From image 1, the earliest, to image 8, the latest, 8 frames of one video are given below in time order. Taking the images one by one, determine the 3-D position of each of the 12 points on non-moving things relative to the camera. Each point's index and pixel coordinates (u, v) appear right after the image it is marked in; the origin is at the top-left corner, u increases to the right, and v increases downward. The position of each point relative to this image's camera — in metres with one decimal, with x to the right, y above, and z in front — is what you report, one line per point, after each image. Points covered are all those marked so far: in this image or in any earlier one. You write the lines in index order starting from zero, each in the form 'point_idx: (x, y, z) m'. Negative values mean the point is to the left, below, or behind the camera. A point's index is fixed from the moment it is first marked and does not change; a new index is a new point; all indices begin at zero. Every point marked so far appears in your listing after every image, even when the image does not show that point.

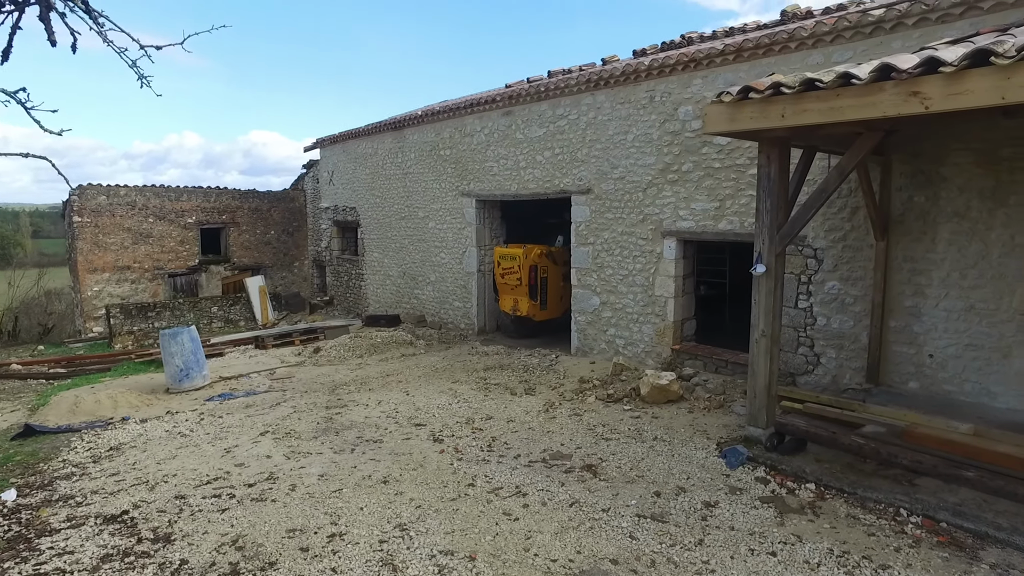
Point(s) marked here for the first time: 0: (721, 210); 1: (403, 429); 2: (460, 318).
0: (+2.1, +0.8, +6.2) m
1: (-0.8, -1.1, +4.8) m
2: (-0.9, -0.5, +10.1) m
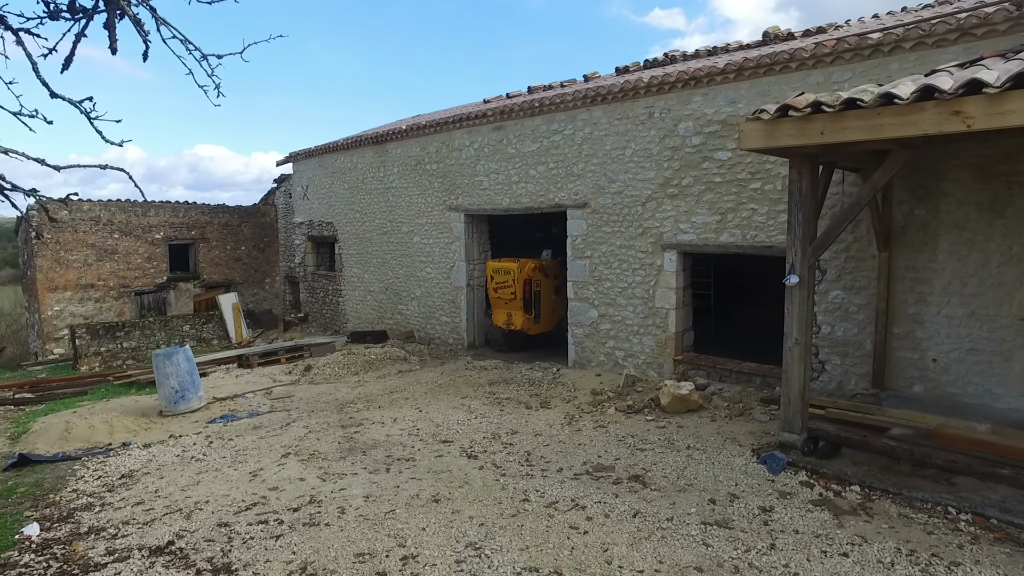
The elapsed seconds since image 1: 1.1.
0: (+2.2, +0.7, +6.4) m
1: (-0.6, -1.2, +4.7) m
2: (-1.1, -0.8, +10.0) m
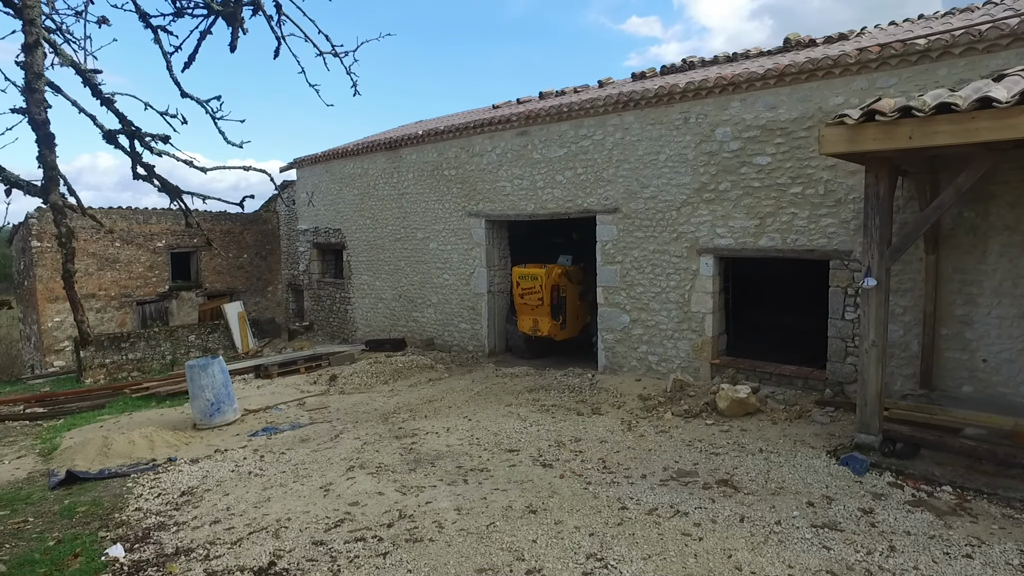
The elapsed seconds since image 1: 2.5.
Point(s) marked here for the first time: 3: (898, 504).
0: (+2.7, +0.6, +6.4) m
1: (-0.1, -1.3, +4.6) m
2: (-0.7, -0.9, +9.9) m
3: (+2.2, -1.2, +3.5) m
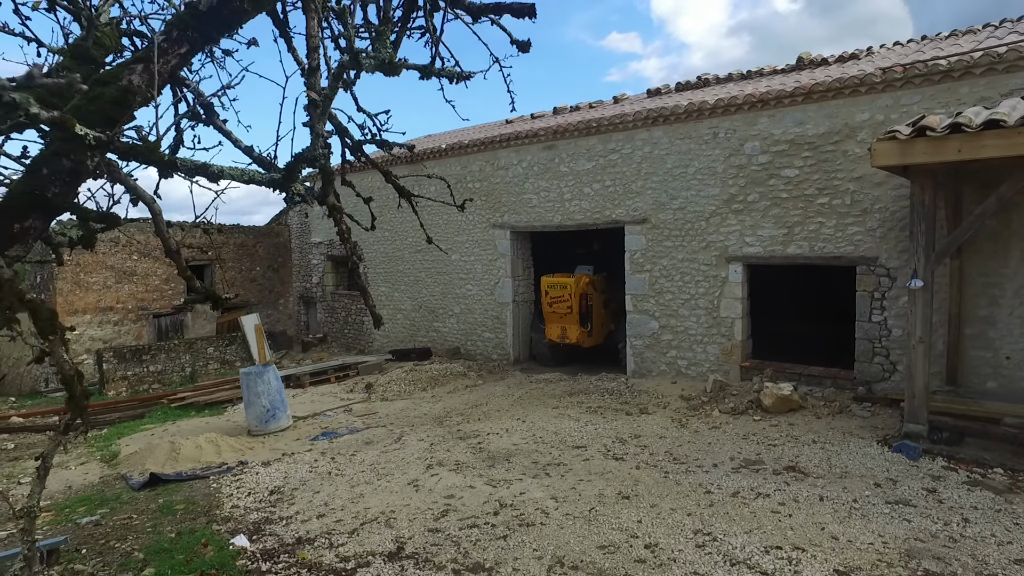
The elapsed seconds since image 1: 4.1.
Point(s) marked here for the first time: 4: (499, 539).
0: (+3.1, +0.6, +6.8) m
1: (+0.5, -1.3, +4.9) m
2: (-0.4, -1.0, +10.2) m
3: (+2.8, -1.2, +3.8) m
4: (-0.1, -1.4, +3.3) m
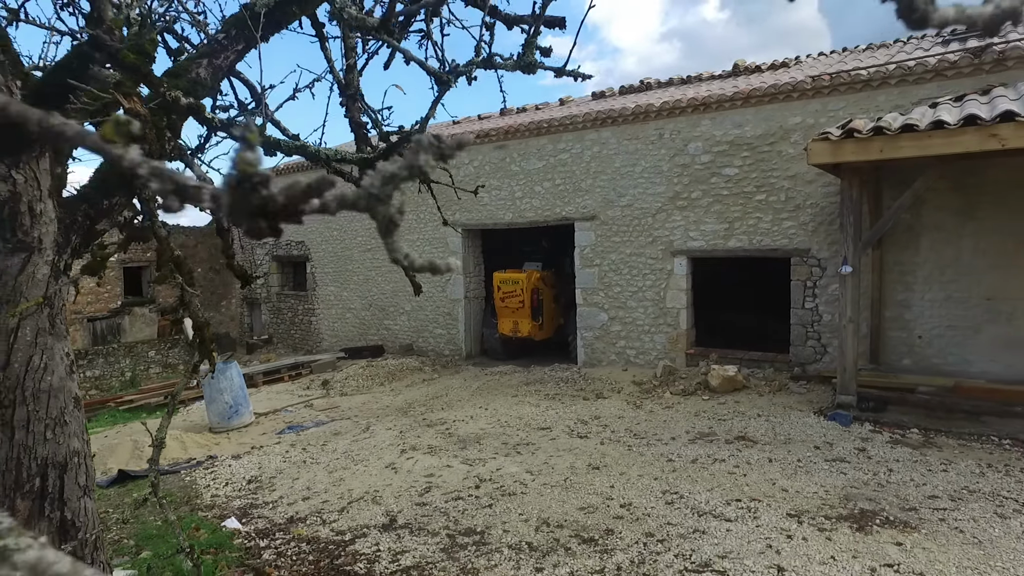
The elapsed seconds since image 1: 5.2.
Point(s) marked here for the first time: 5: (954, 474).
0: (+2.7, +0.7, +7.4) m
1: (+0.2, -1.2, +5.2) m
2: (-1.1, -1.0, +10.3) m
3: (+2.6, -1.1, +4.3) m
4: (-0.2, -1.3, +3.5) m
5: (+2.6, -1.1, +3.6) m
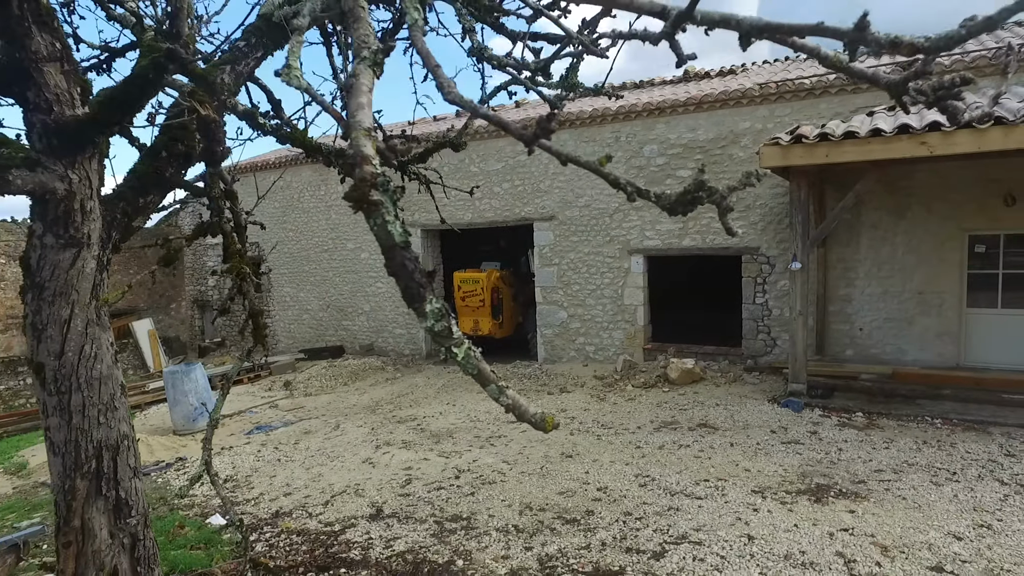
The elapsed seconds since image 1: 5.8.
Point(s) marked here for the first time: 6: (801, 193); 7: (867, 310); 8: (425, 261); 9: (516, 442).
0: (+2.2, +0.7, +7.7) m
1: (0.0, -1.2, +5.3) m
2: (-1.8, -1.0, +10.4) m
3: (+2.5, -1.1, +4.7) m
4: (-0.3, -1.3, +3.6) m
5: (+2.5, -1.1, +4.0) m
6: (+2.5, +0.8, +5.3) m
7: (+3.8, -0.2, +6.4) m
8: (-1.4, +0.5, +10.1) m
9: (0.0, -1.2, +4.8) m
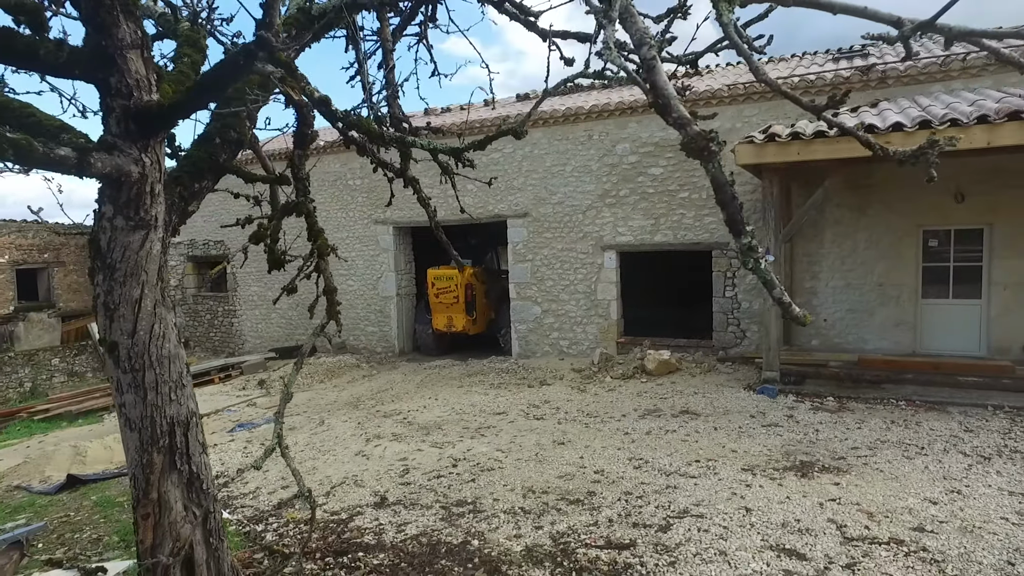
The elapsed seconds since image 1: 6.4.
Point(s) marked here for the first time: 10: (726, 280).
0: (+1.9, +0.8, +7.9) m
1: (-0.1, -1.2, +5.4) m
2: (-2.2, -0.9, +10.3) m
3: (+2.4, -1.0, +4.9) m
4: (-0.3, -1.2, +3.7) m
5: (+2.5, -1.0, +4.2) m
6: (+2.4, +0.9, +5.5) m
7: (+3.6, -0.2, +6.8) m
8: (-1.8, +0.5, +10.1) m
9: (-0.1, -1.2, +4.9) m
10: (+2.7, +0.1, +7.6) m
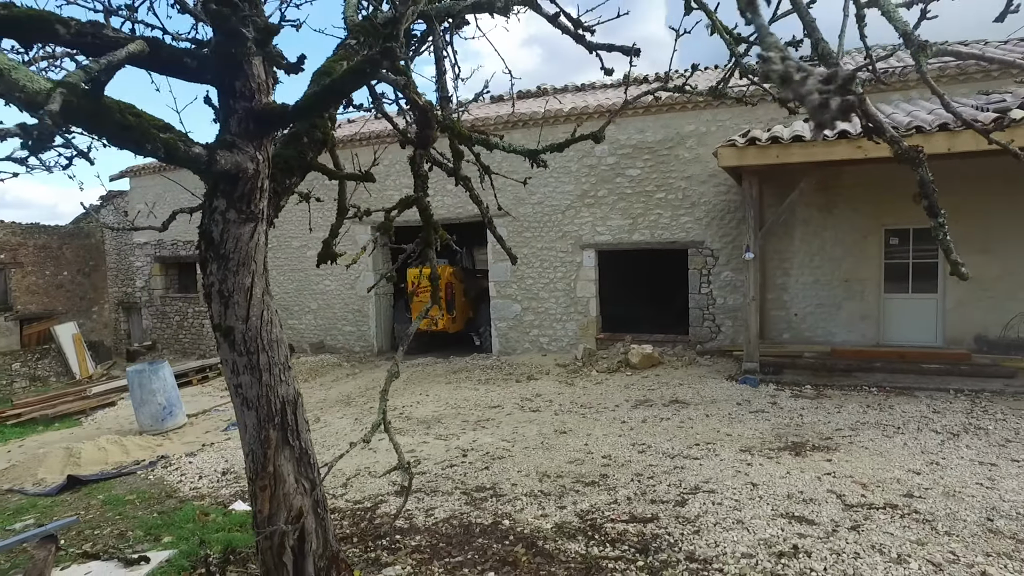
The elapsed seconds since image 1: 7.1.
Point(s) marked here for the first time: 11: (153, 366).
0: (+1.7, +0.9, +8.2) m
1: (-0.2, -1.1, +5.6) m
2: (-2.6, -0.9, +10.3) m
3: (+2.4, -0.9, +5.2) m
4: (-0.2, -1.2, +3.9) m
5: (+2.5, -1.0, +4.6) m
6: (+2.3, +1.0, +5.9) m
7: (+3.4, -0.1, +7.2) m
8: (-2.2, +0.5, +10.1) m
9: (-0.1, -1.1, +5.0) m
10: (+2.5, +0.2, +7.9) m
11: (-3.5, -0.8, +5.9) m
